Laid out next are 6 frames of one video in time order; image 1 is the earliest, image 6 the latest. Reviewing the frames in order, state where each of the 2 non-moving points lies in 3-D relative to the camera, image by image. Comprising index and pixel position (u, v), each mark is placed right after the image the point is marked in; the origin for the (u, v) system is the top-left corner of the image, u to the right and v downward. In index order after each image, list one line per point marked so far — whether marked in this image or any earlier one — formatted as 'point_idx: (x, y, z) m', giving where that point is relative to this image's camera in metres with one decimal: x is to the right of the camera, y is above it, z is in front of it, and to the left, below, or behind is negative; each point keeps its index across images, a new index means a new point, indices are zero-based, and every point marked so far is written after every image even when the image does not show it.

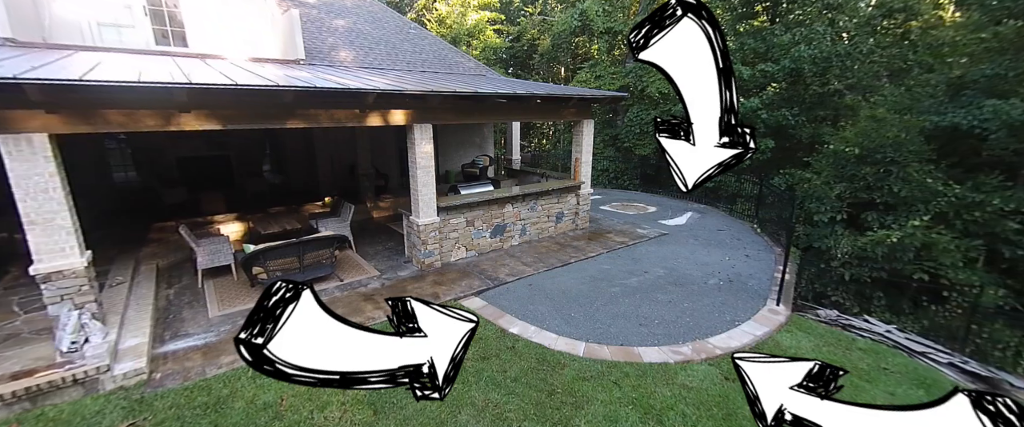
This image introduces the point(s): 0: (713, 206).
0: (+5.5, +0.2, +10.7) m
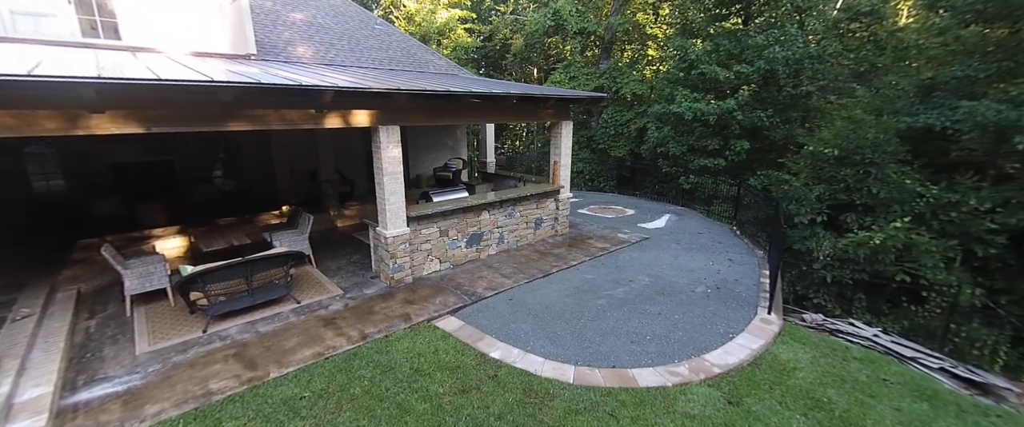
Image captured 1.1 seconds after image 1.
0: (+4.9, +0.2, +10.6) m
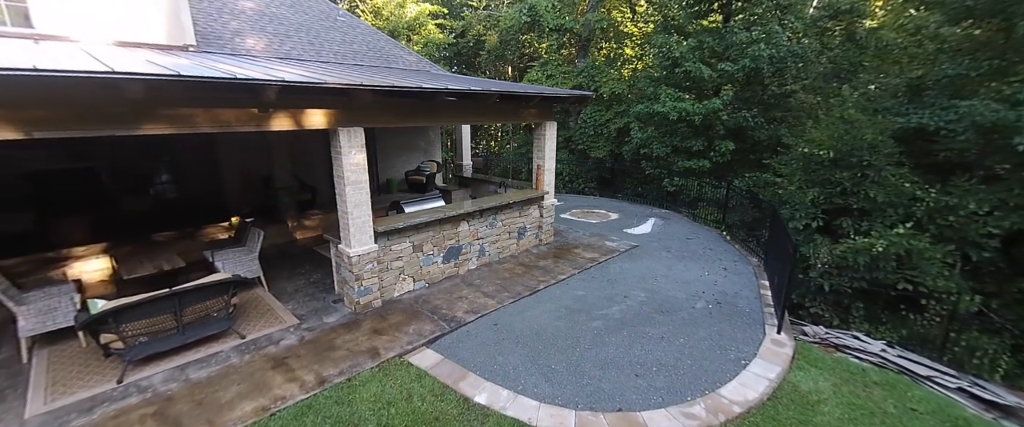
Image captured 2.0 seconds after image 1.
0: (+4.3, +0.1, +10.3) m
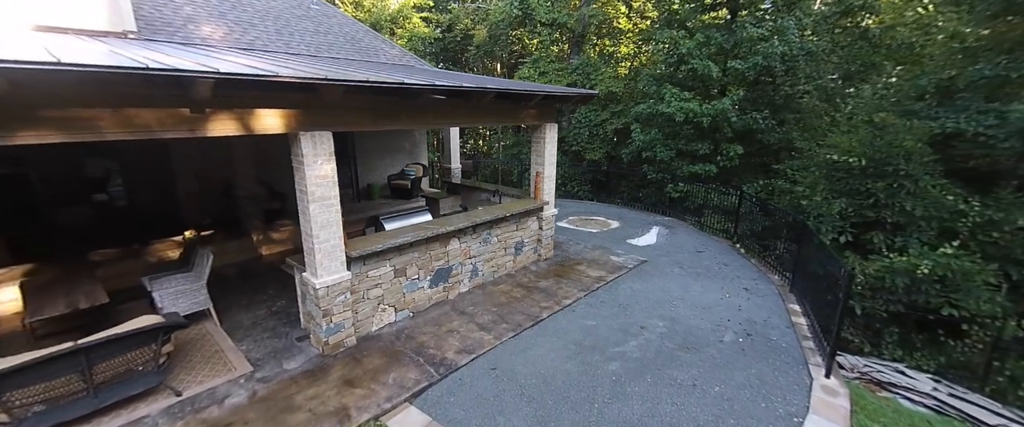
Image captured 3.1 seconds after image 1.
0: (+4.1, -0.1, +9.7) m
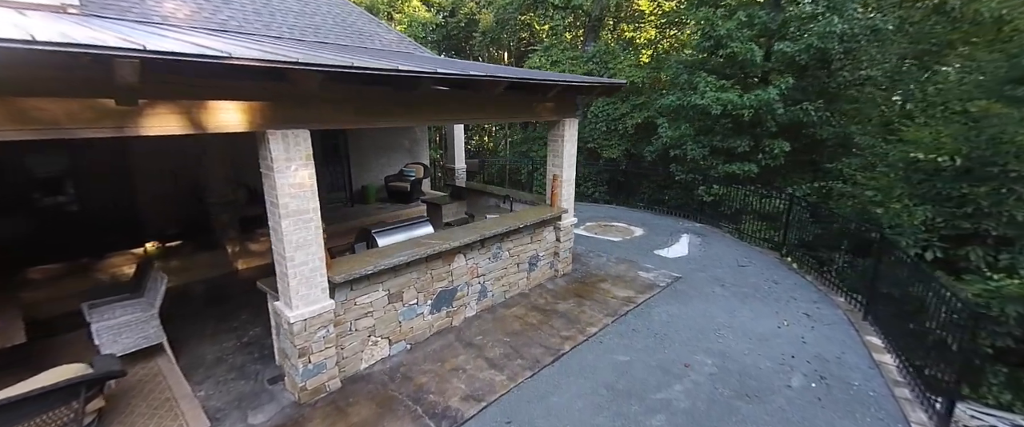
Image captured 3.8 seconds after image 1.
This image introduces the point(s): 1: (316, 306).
0: (+4.4, -0.3, +8.8) m
1: (-1.7, -0.8, +3.3) m
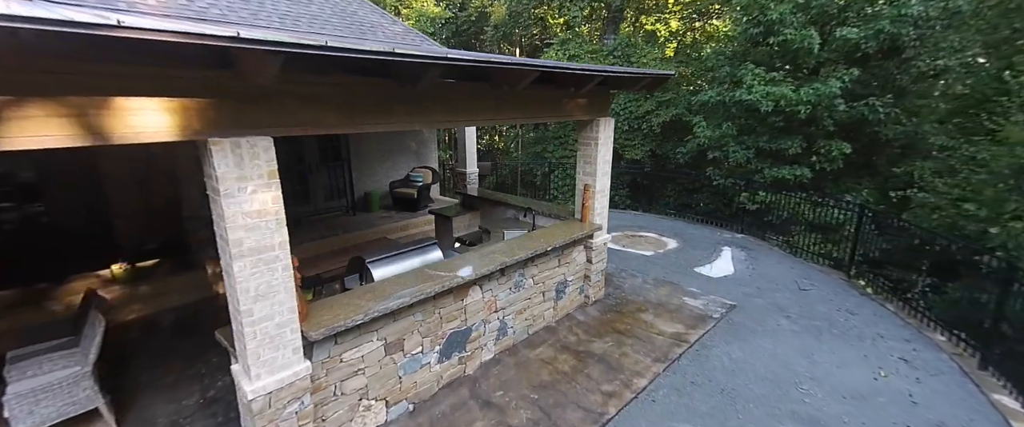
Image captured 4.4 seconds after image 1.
0: (+4.8, -0.4, +7.8) m
1: (-1.4, -1.0, +2.5) m
